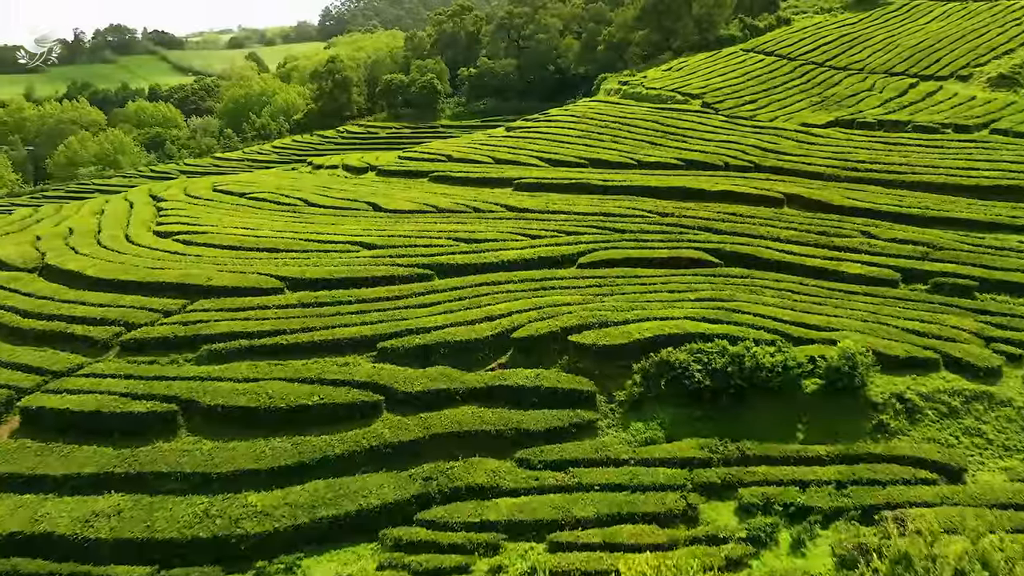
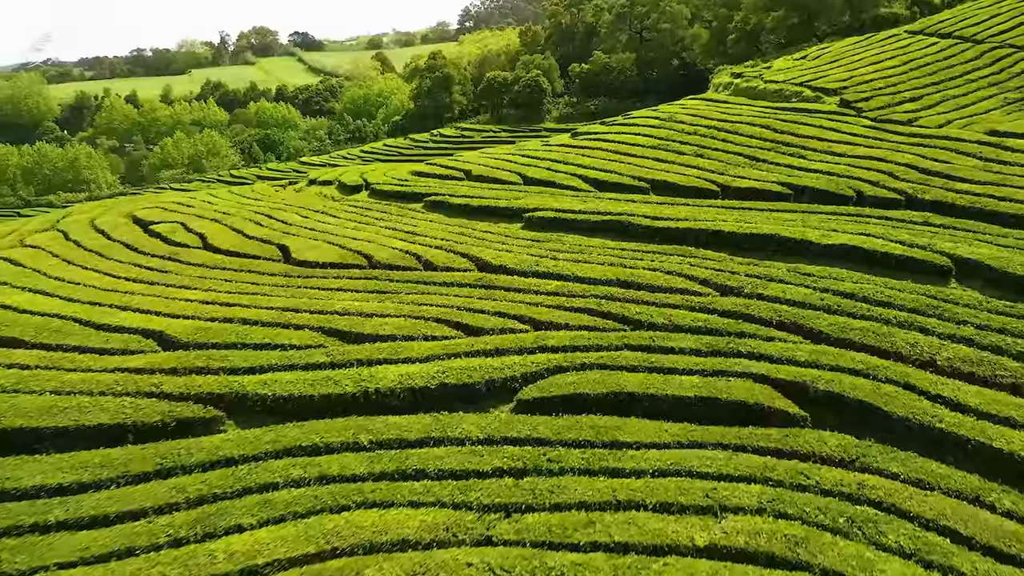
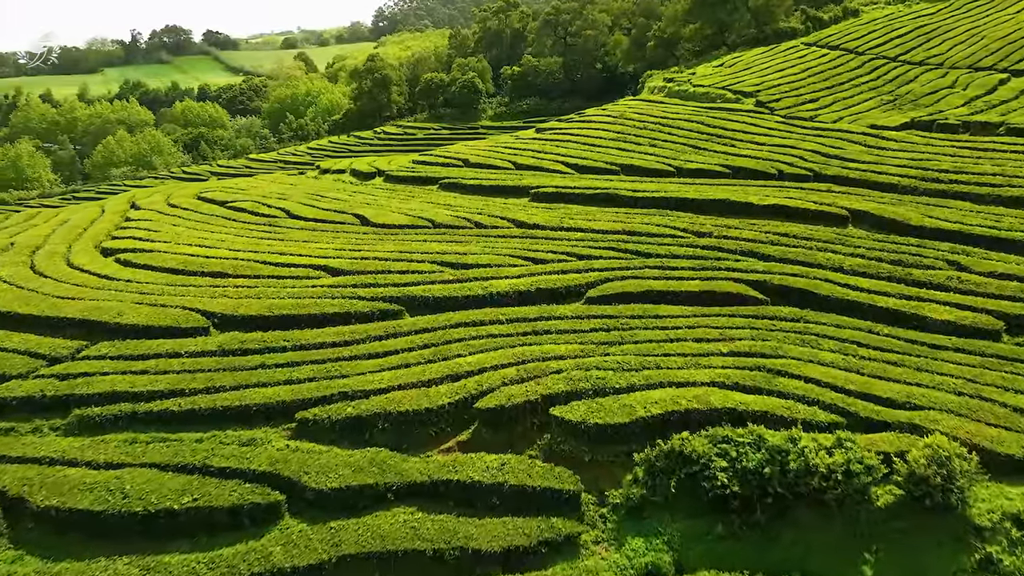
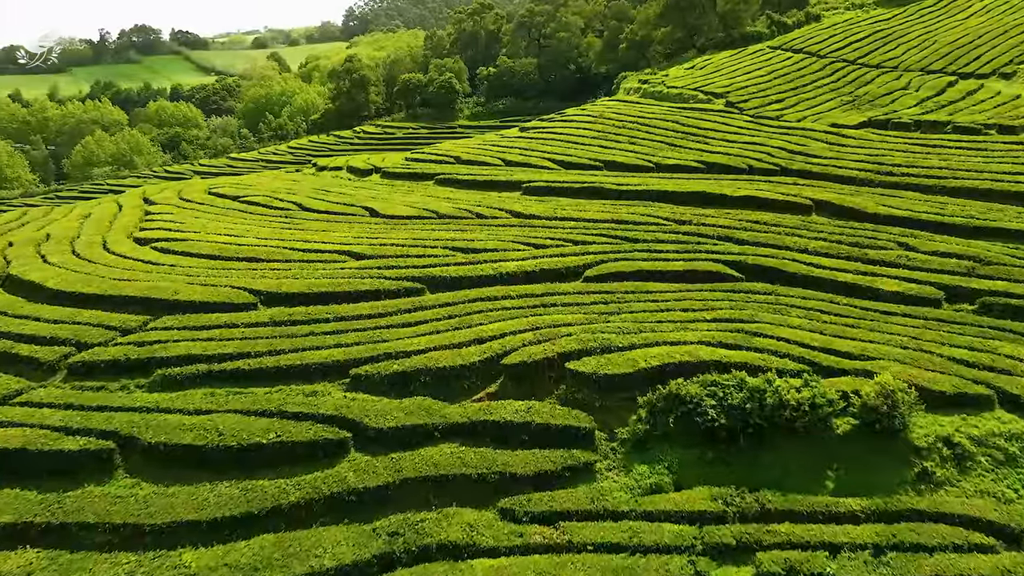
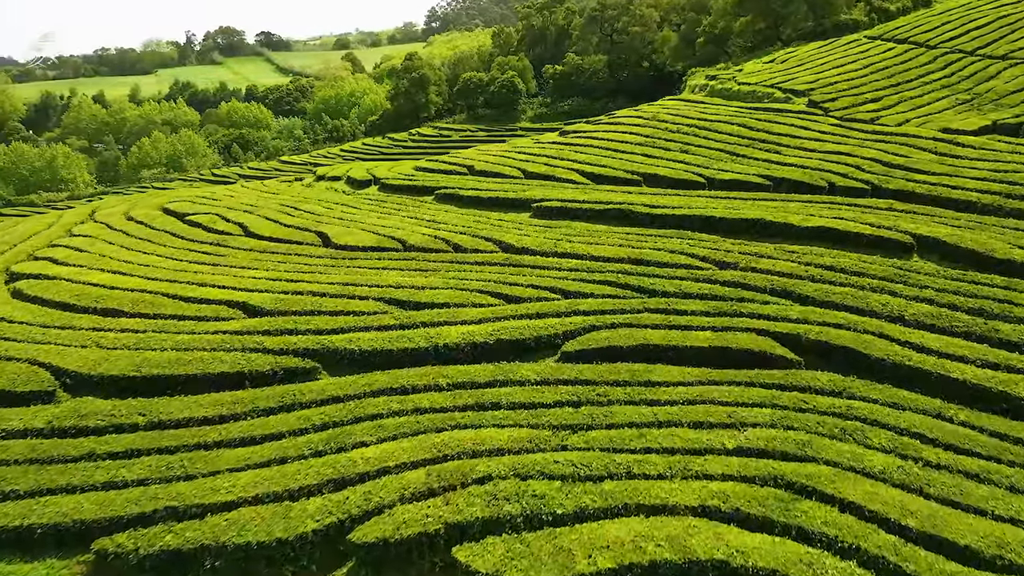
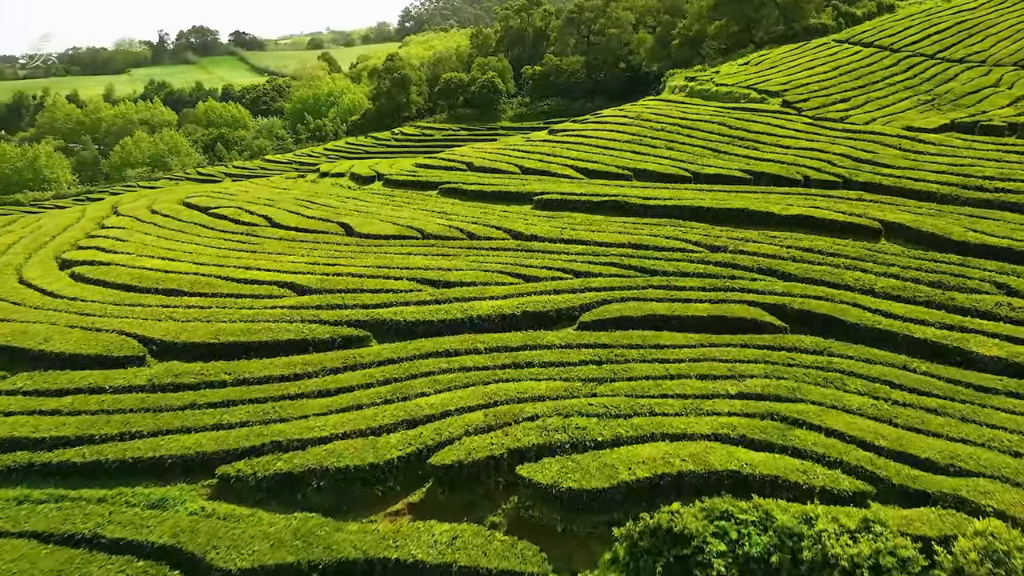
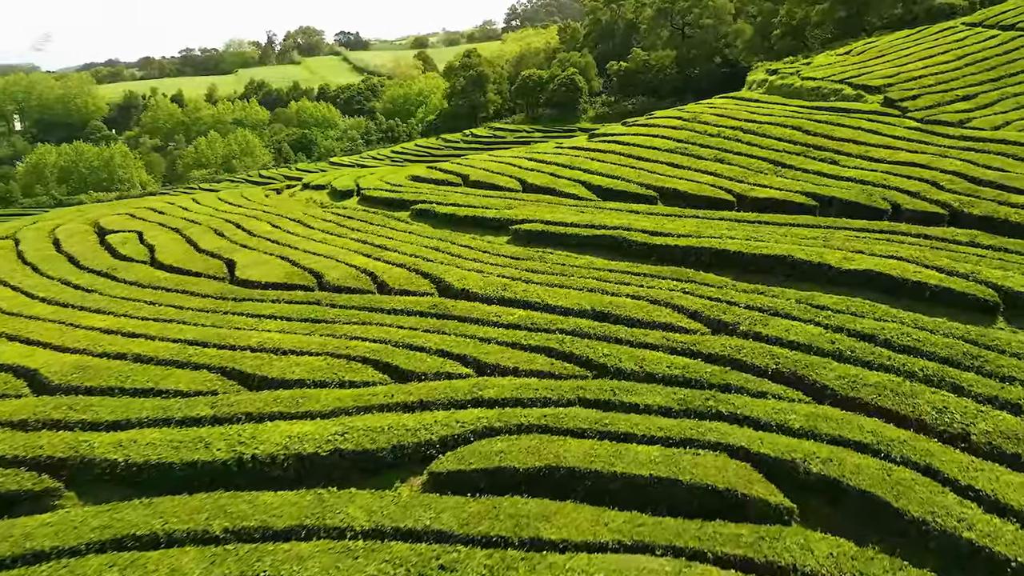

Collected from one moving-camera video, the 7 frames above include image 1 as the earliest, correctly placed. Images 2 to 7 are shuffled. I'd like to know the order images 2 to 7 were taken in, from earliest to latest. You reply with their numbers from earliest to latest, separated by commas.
4, 3, 6, 5, 2, 7
